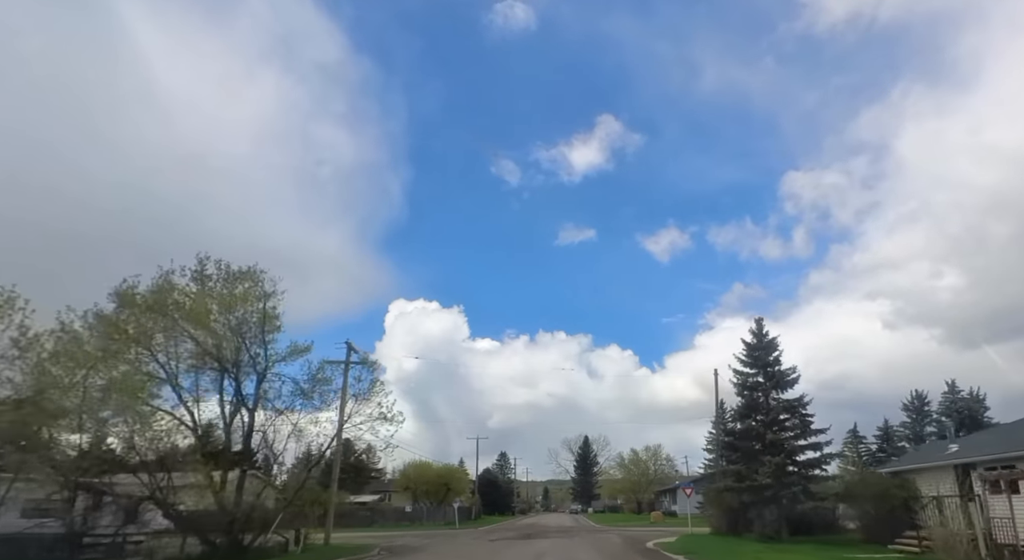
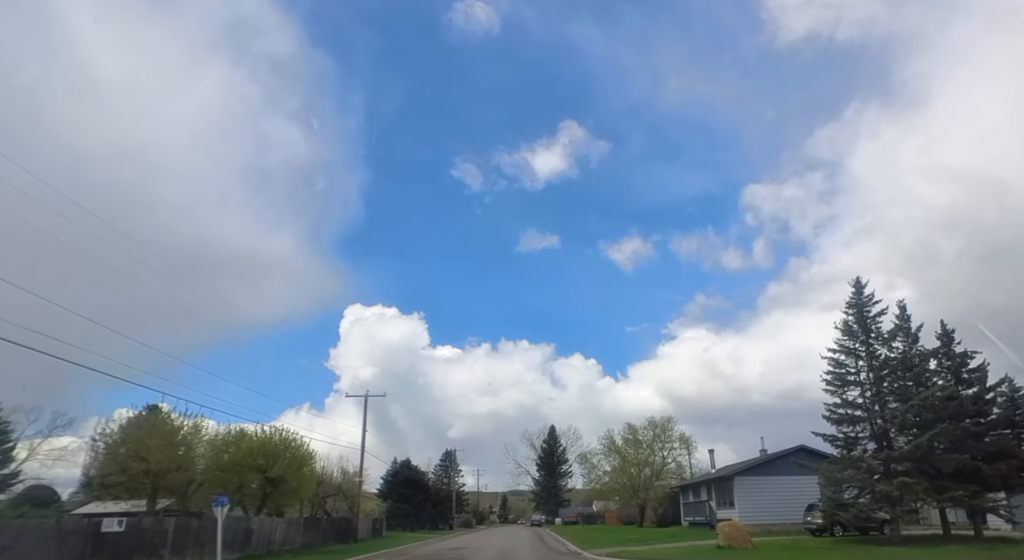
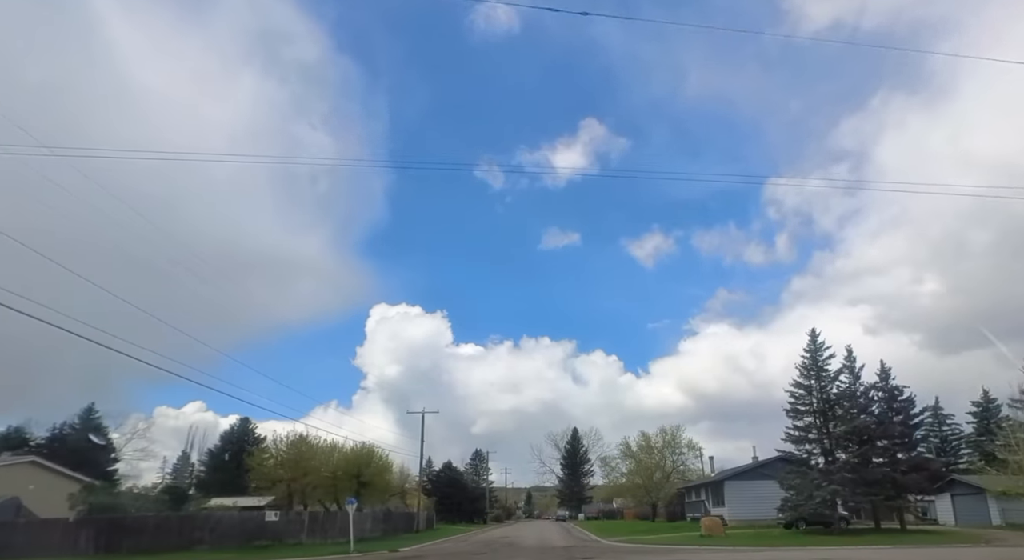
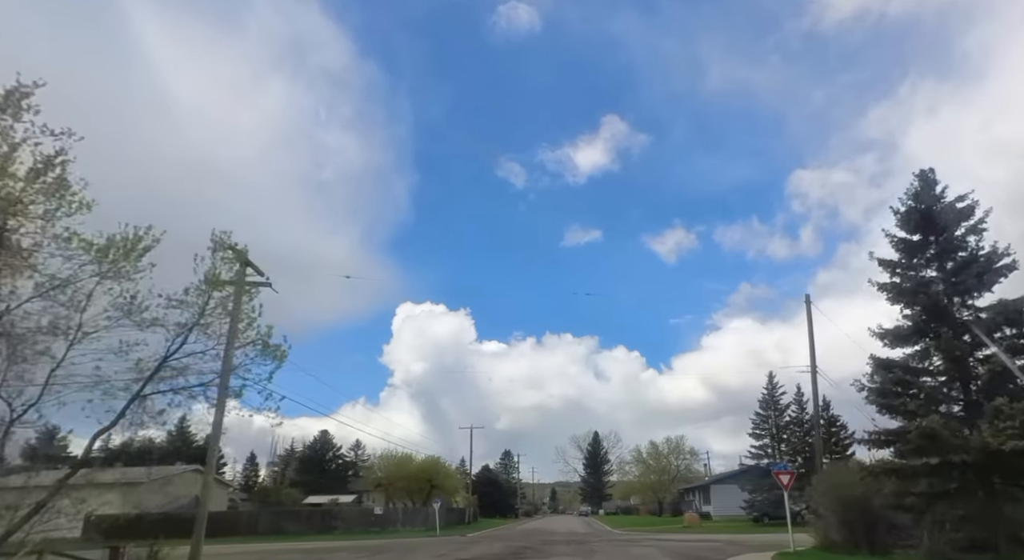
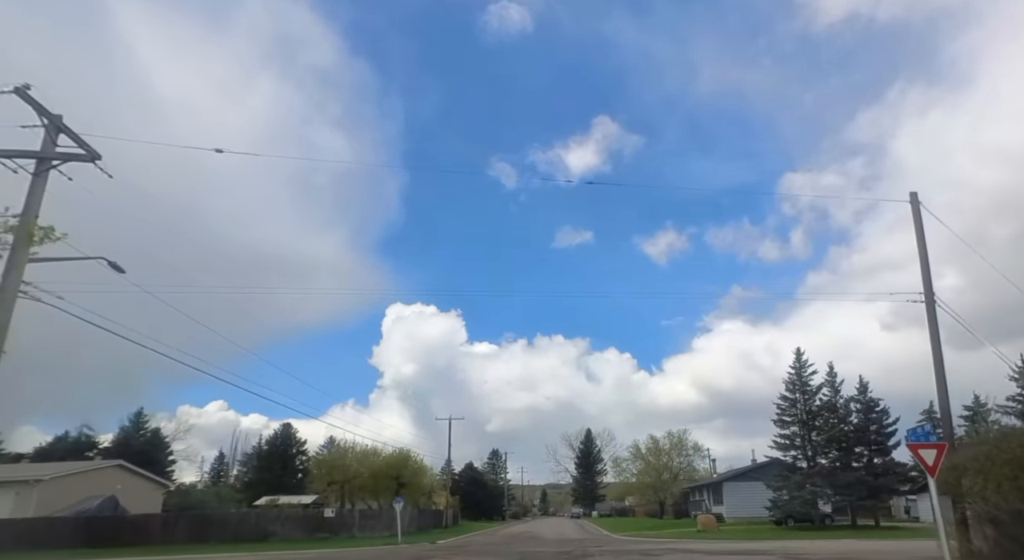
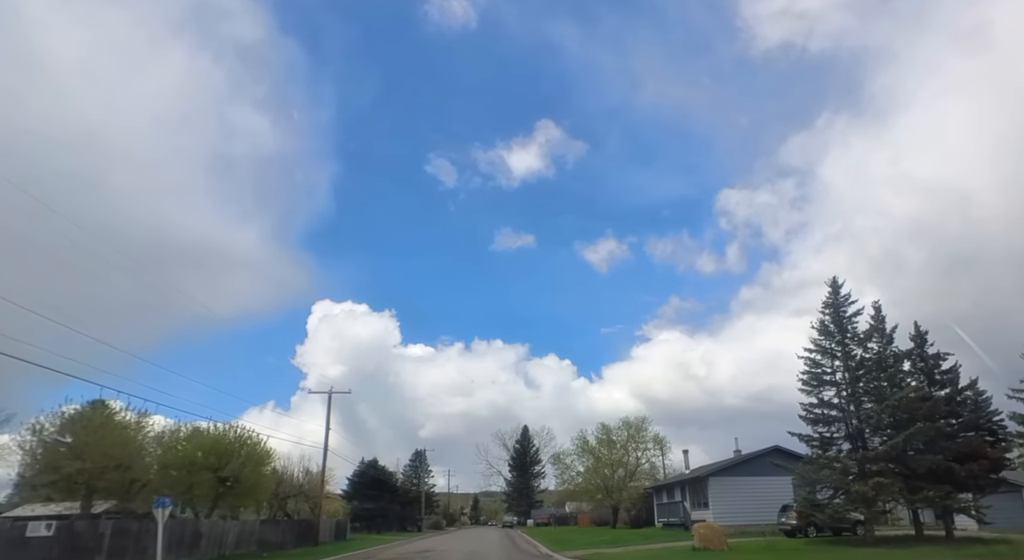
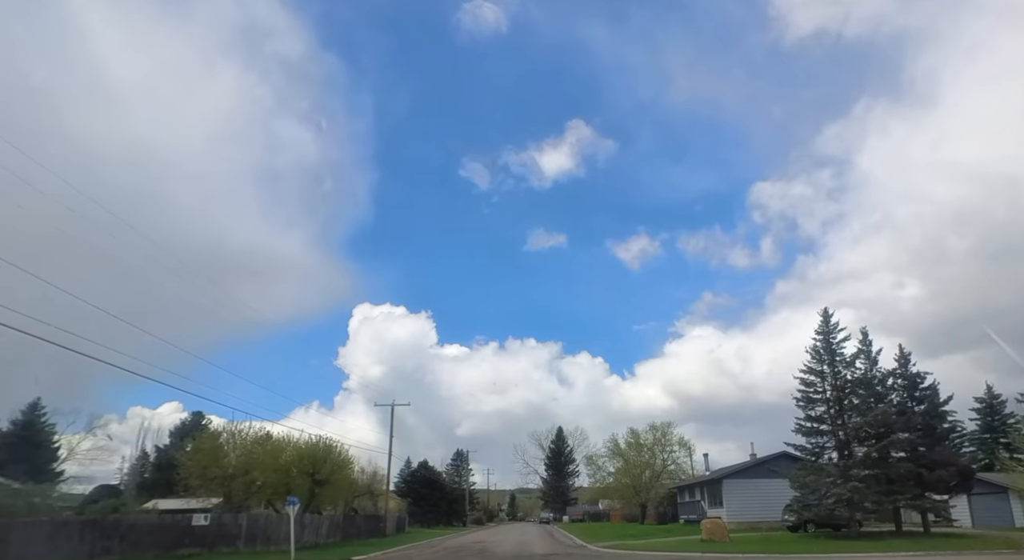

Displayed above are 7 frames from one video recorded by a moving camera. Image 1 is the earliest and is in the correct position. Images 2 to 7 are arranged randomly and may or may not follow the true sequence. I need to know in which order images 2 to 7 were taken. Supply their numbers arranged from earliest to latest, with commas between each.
4, 5, 3, 7, 2, 6
